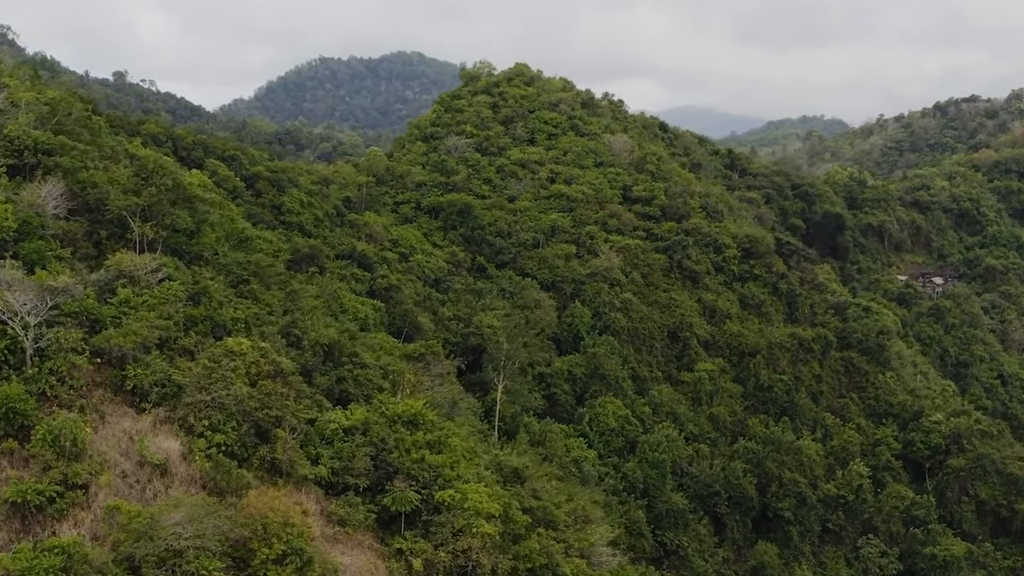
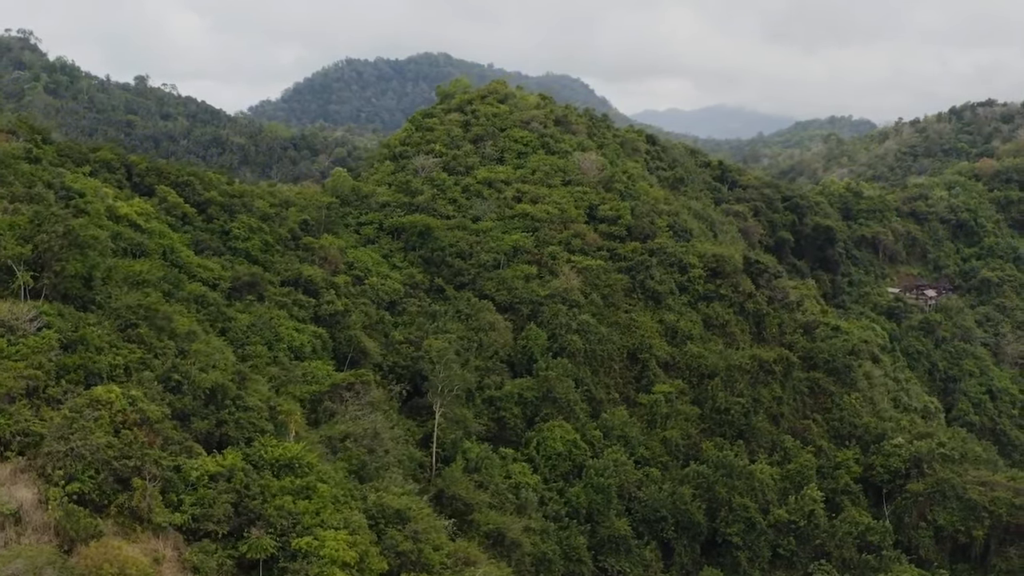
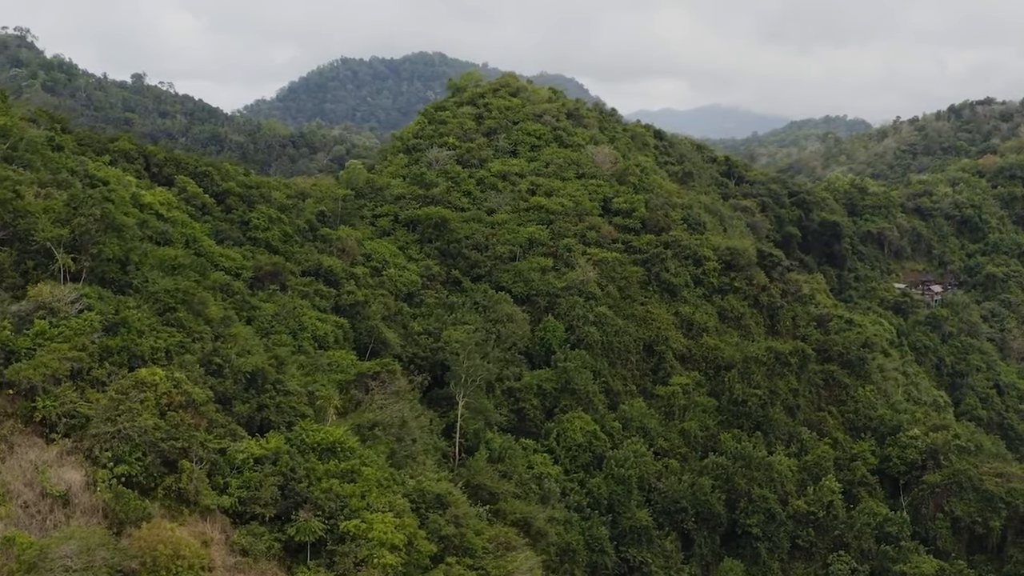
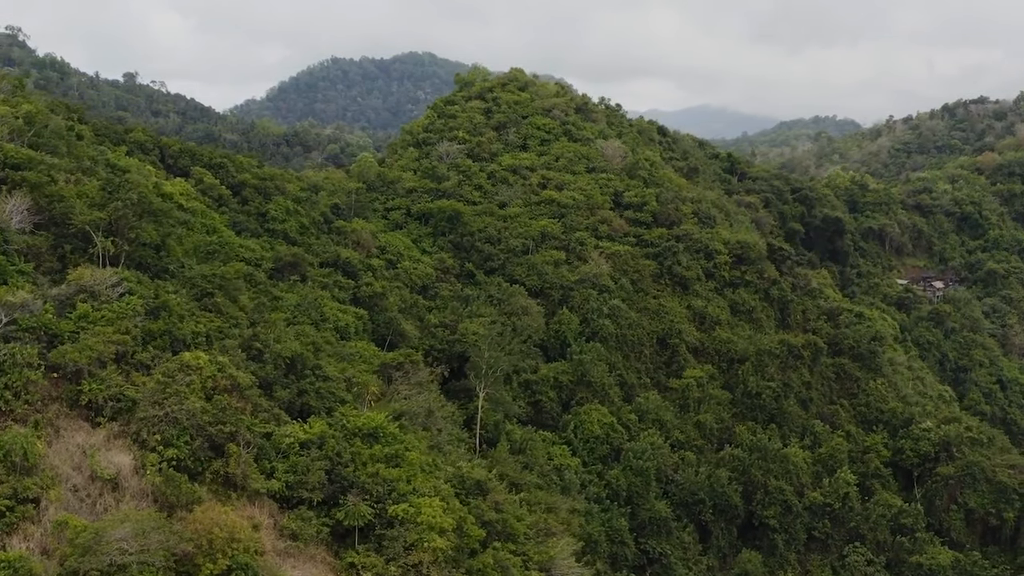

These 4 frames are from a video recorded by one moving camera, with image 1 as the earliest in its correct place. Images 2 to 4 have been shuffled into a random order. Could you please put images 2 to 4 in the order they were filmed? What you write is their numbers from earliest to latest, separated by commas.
4, 3, 2
